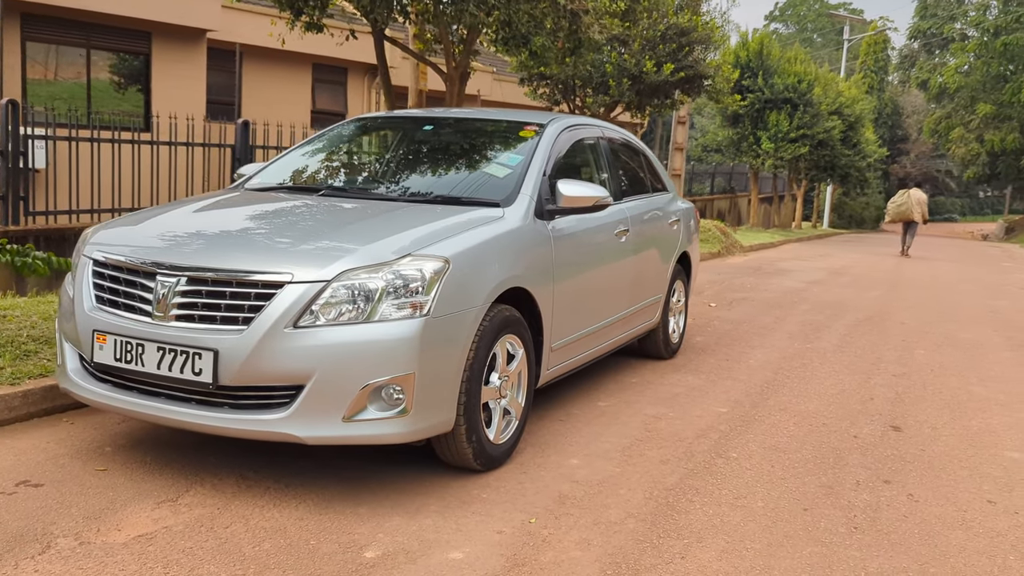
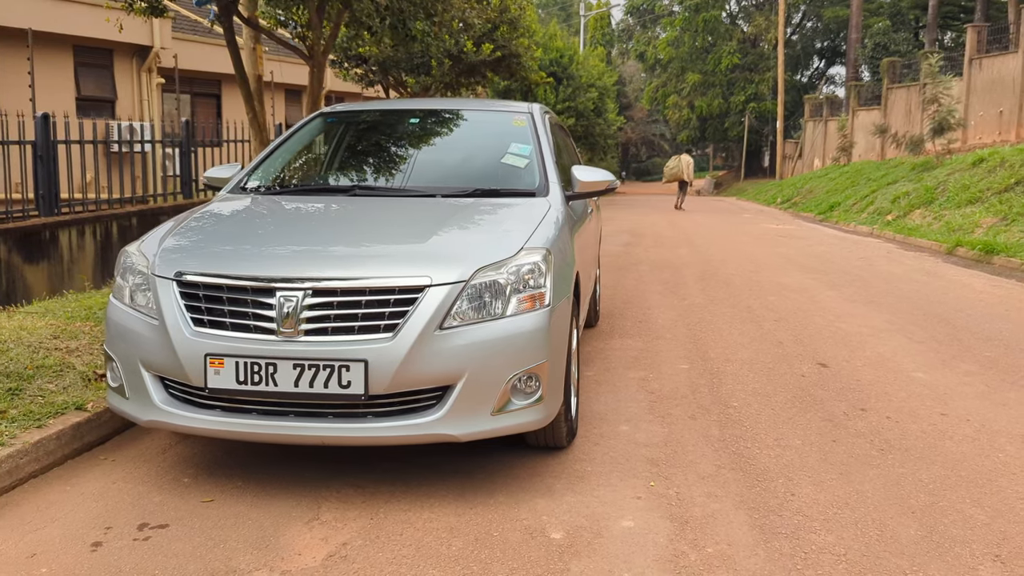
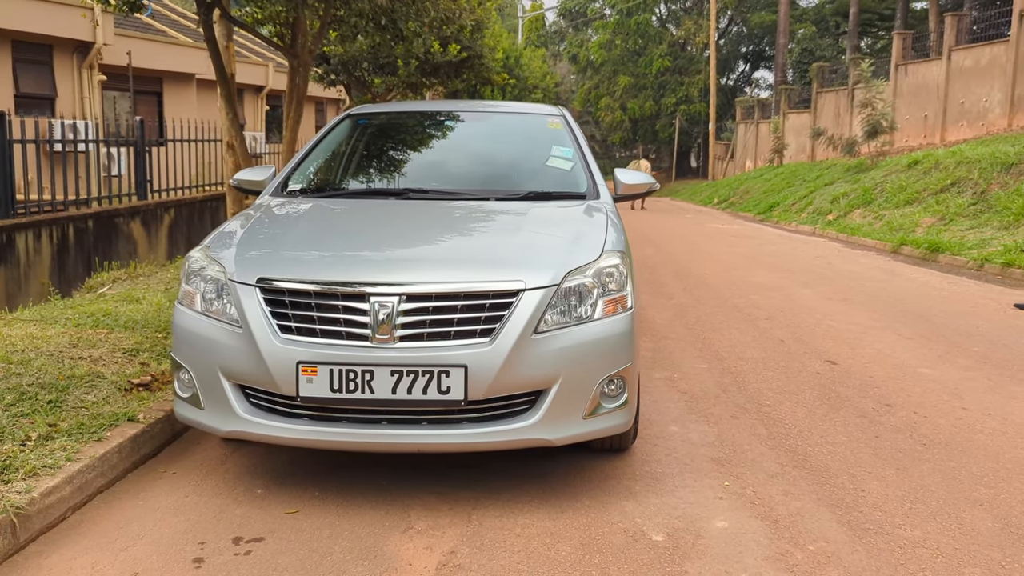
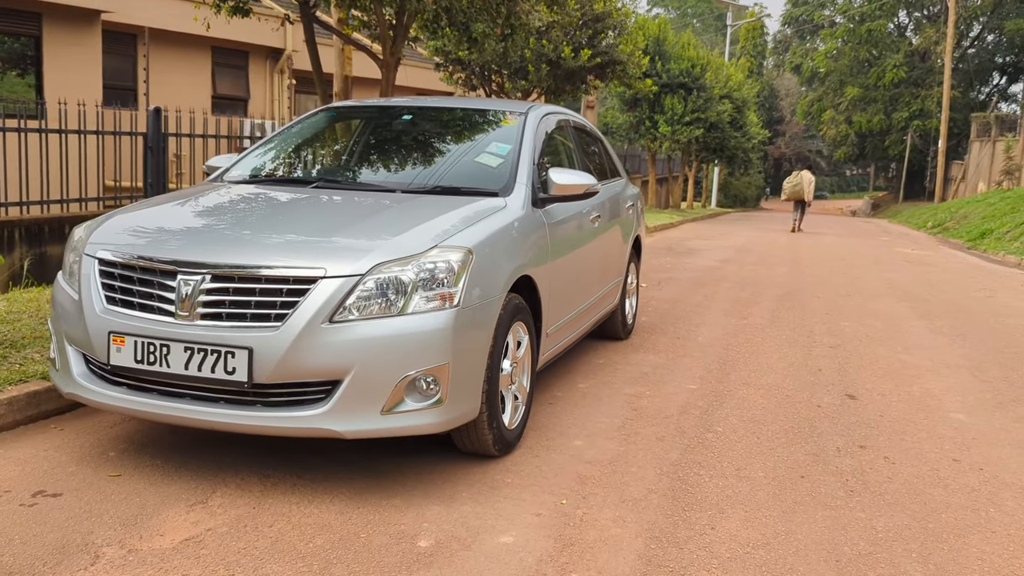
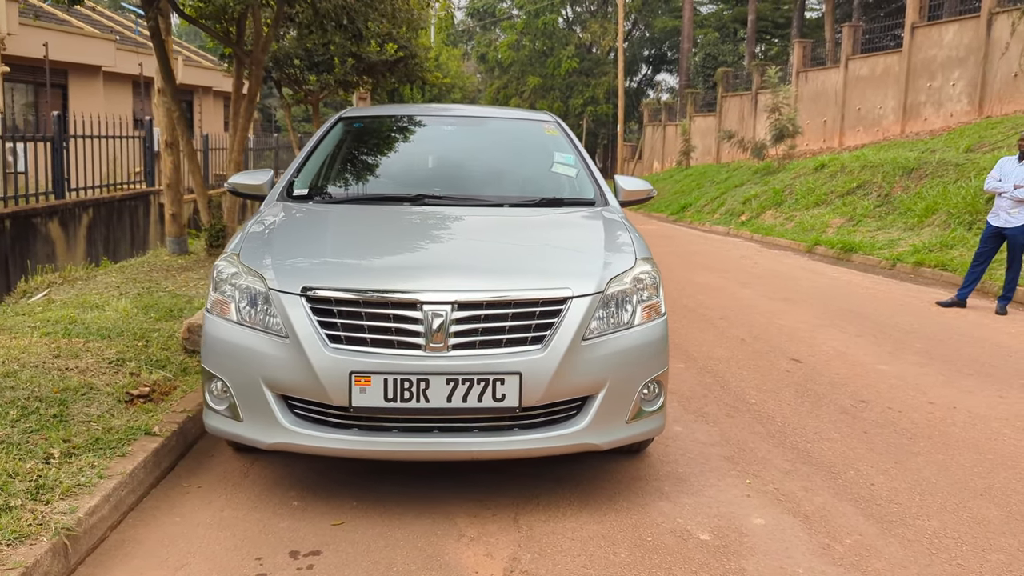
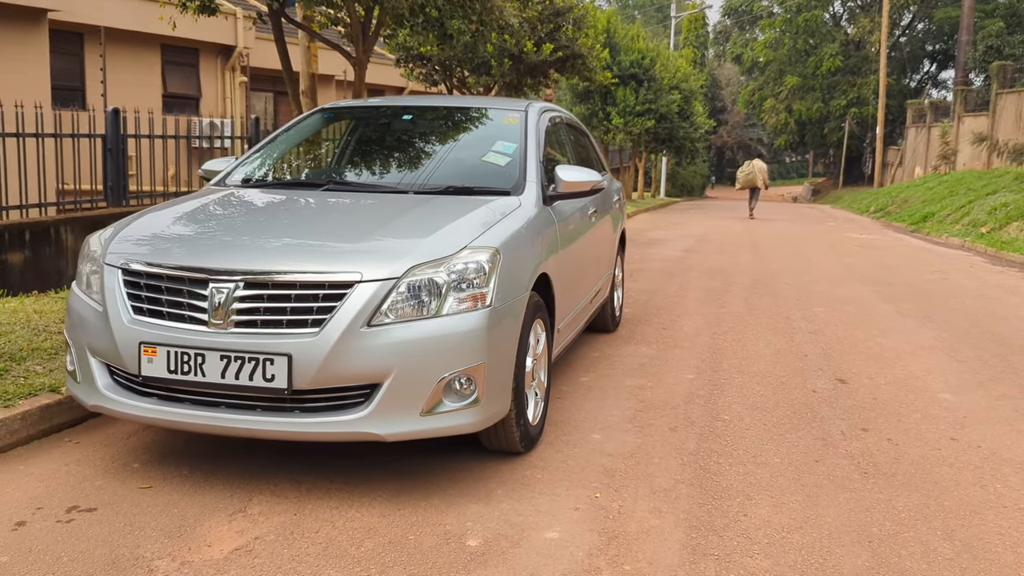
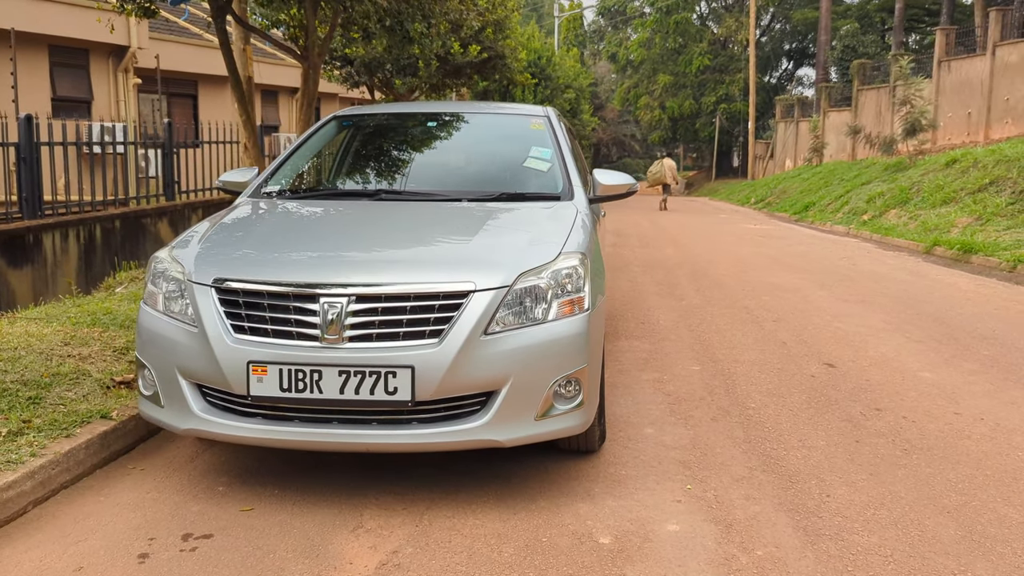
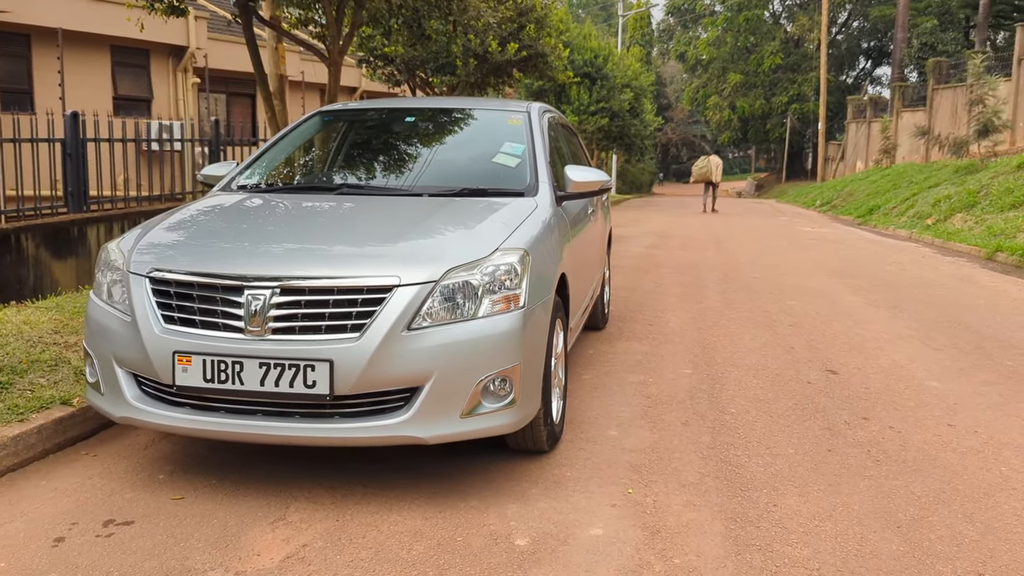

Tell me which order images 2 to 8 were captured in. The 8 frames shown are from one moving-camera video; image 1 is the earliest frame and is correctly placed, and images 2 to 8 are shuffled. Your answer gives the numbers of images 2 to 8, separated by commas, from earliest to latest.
4, 6, 8, 2, 7, 3, 5
